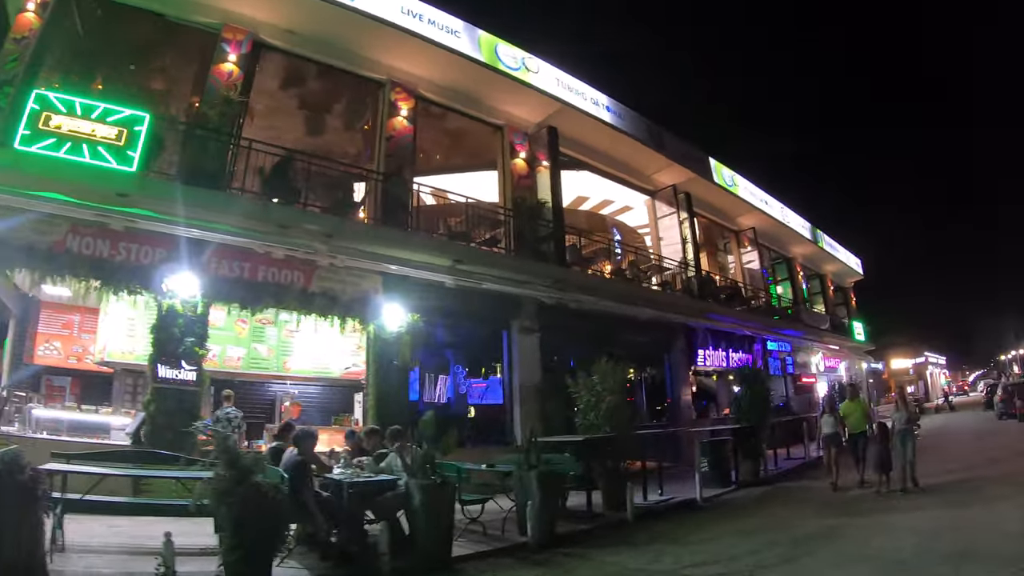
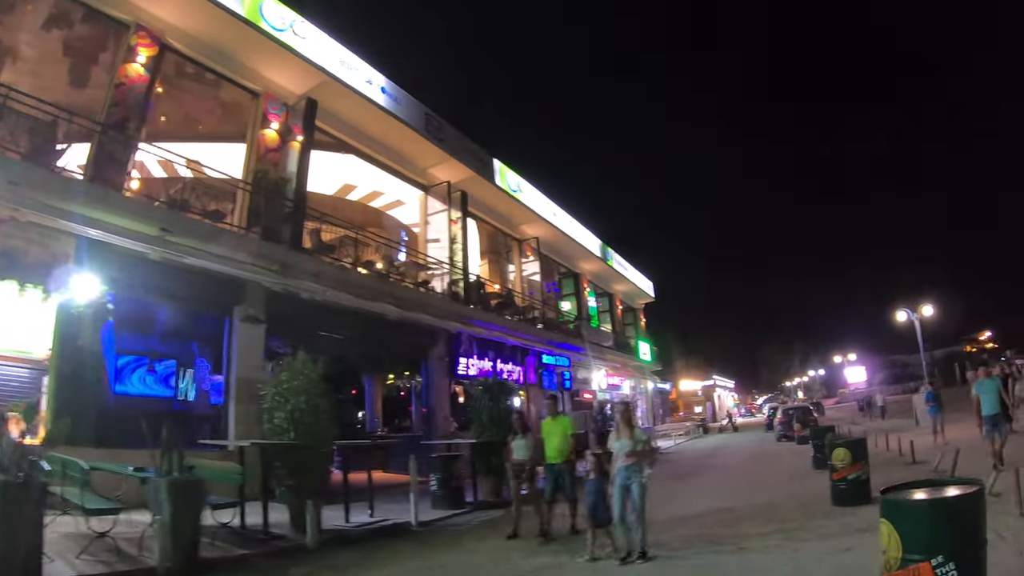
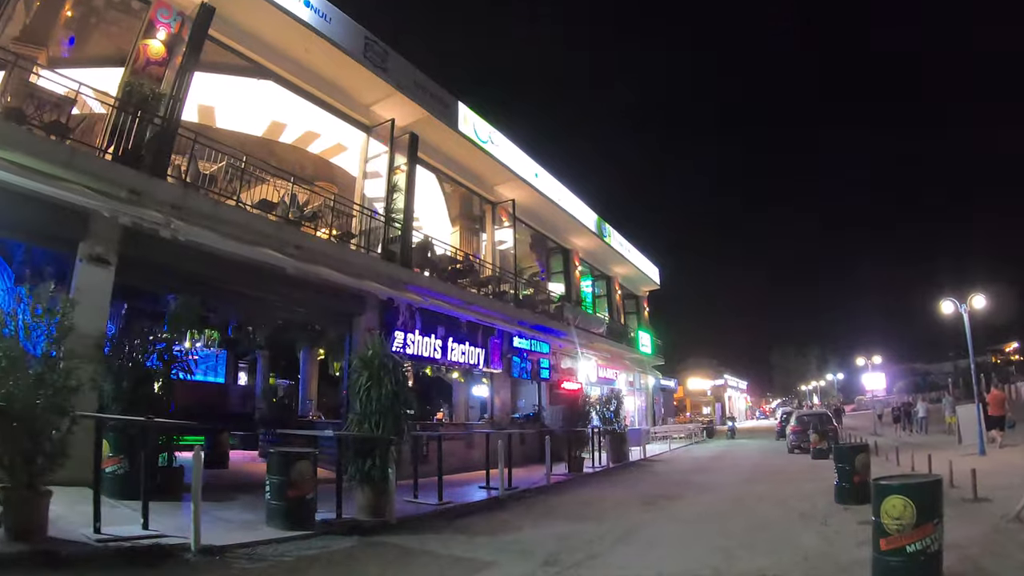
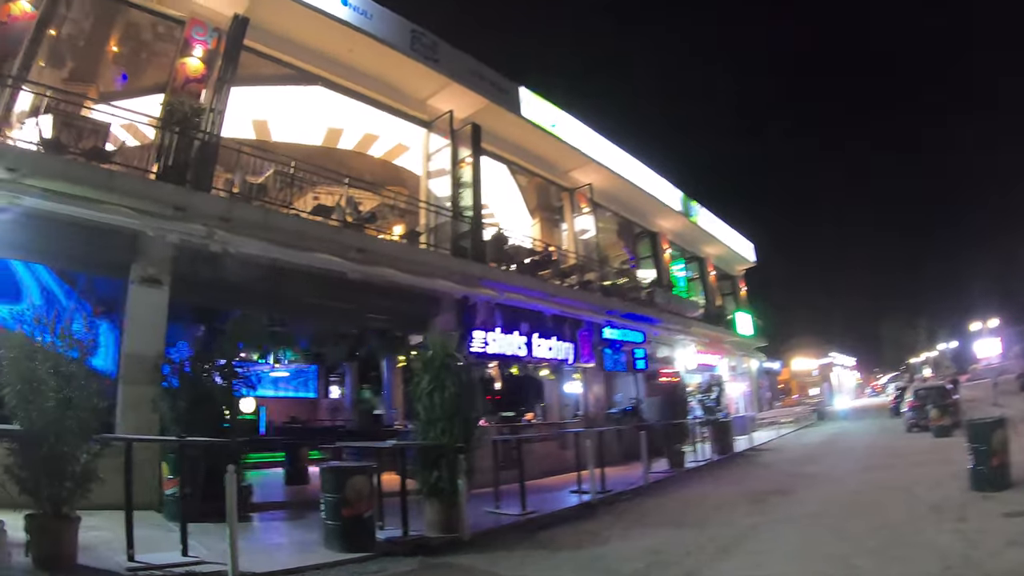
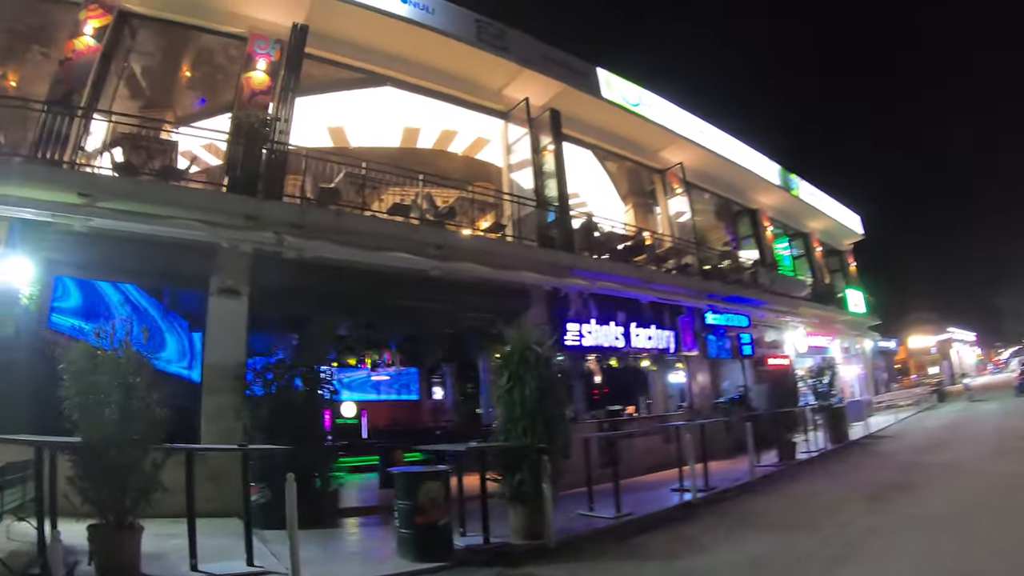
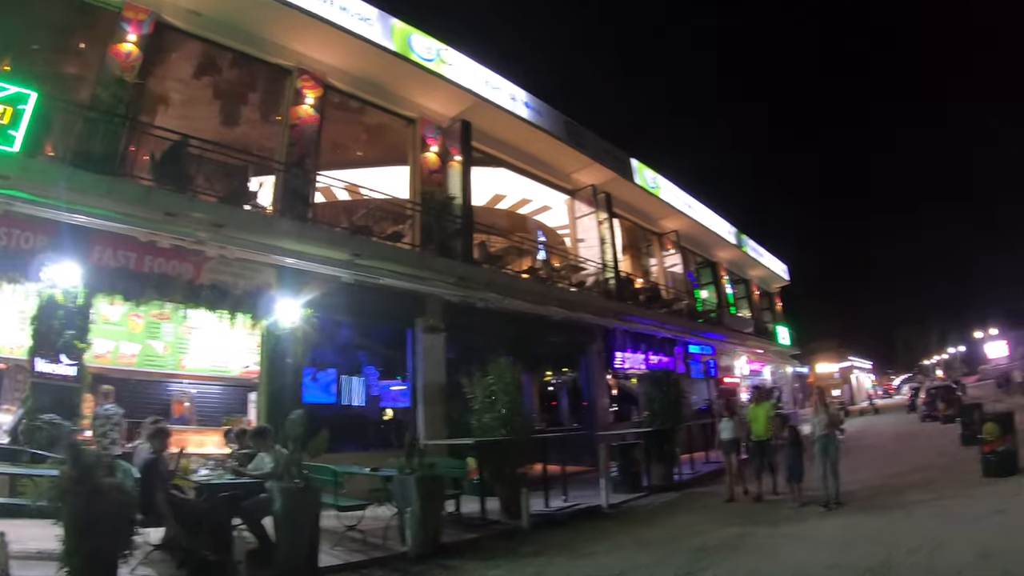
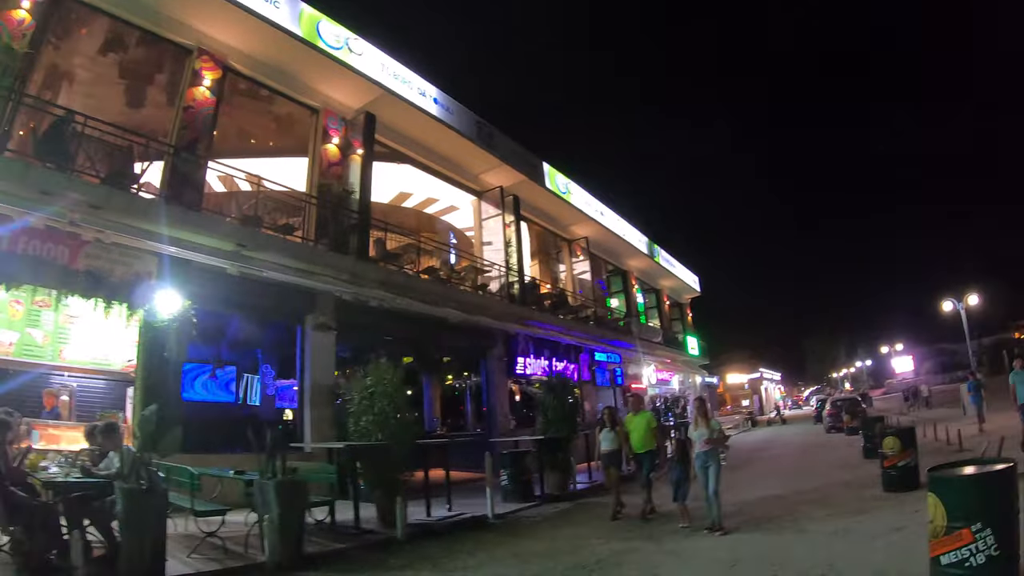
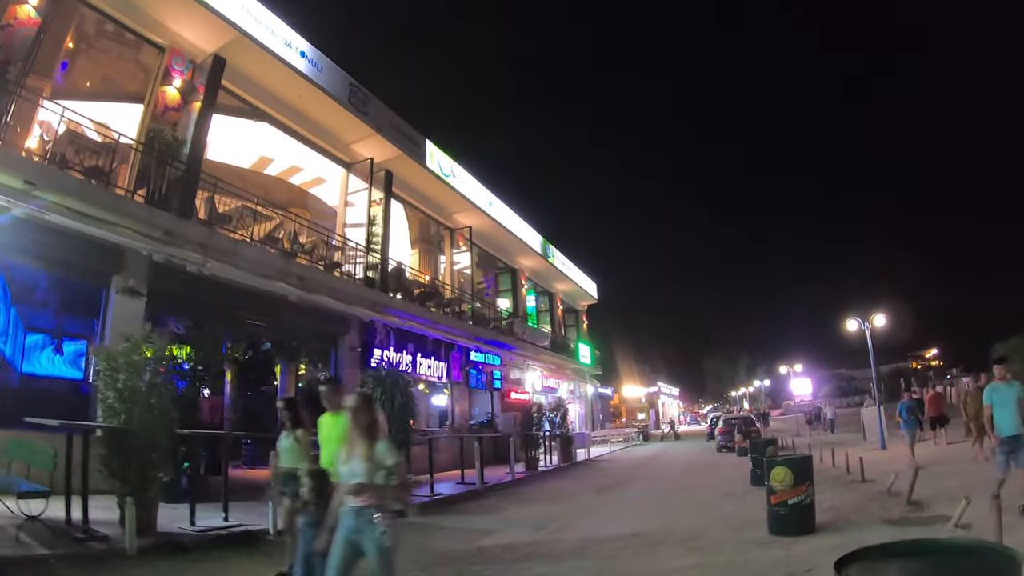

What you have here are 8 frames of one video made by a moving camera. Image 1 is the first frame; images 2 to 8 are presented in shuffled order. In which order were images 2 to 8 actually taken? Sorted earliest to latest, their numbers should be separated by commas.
6, 7, 2, 8, 3, 4, 5
